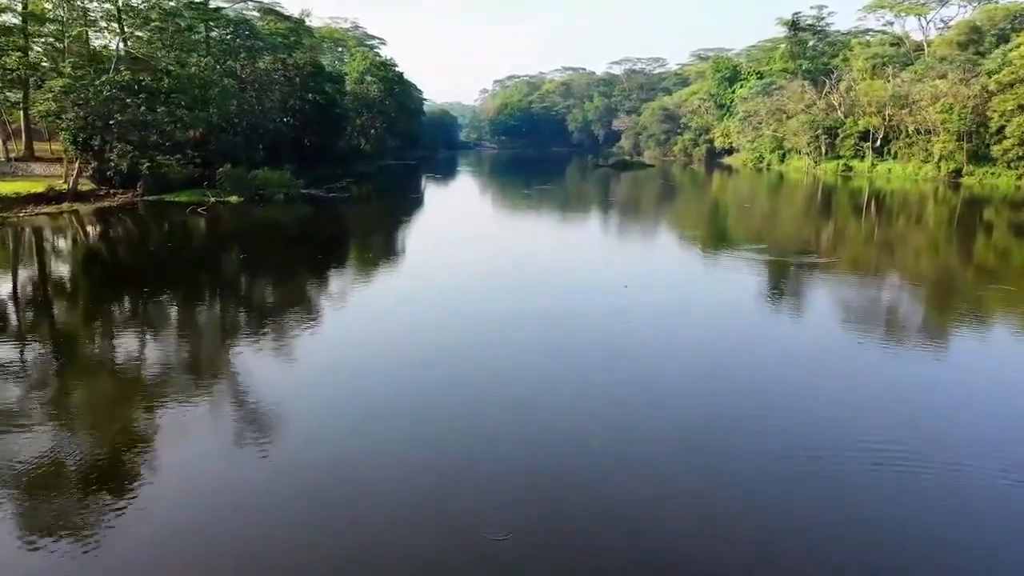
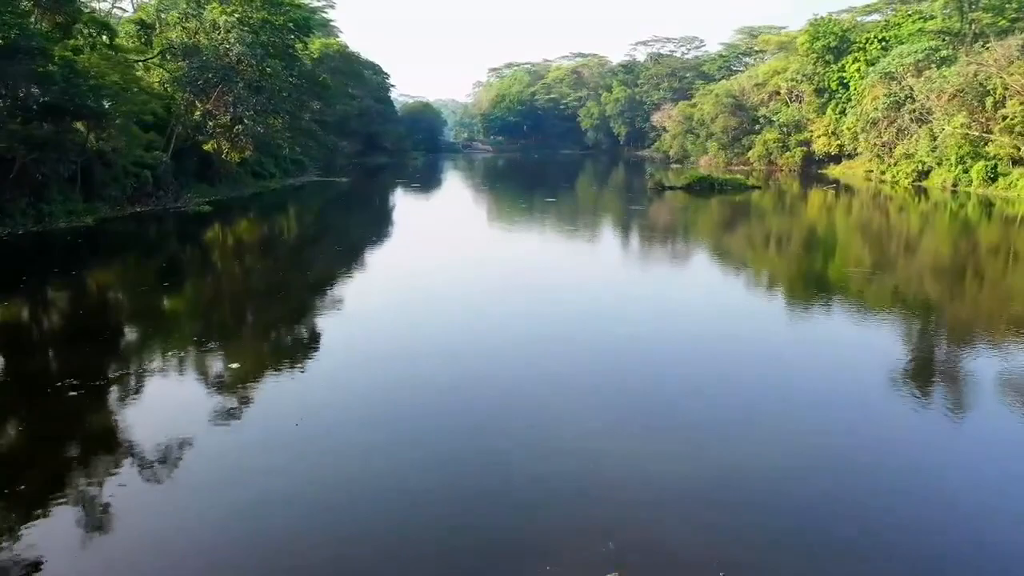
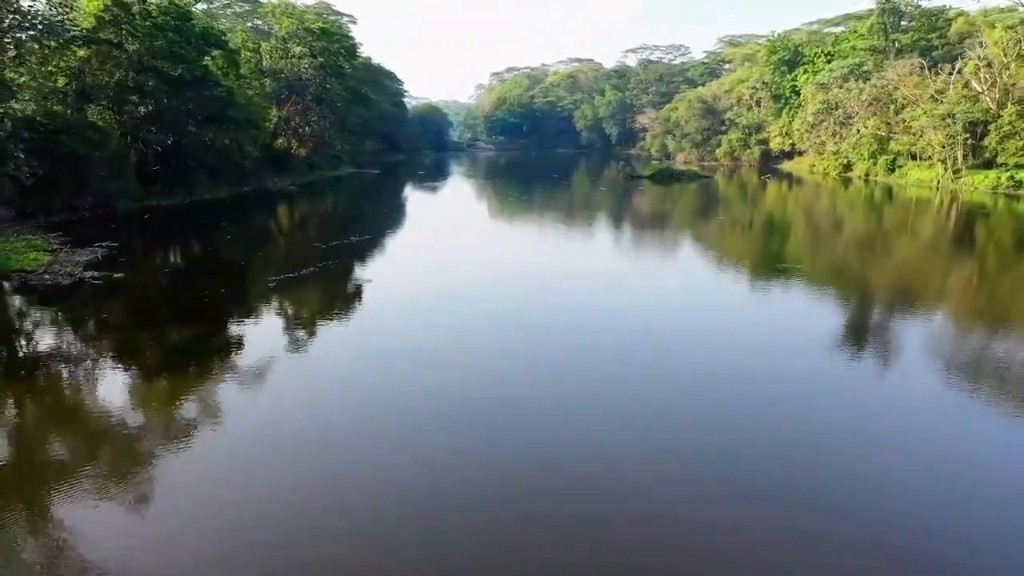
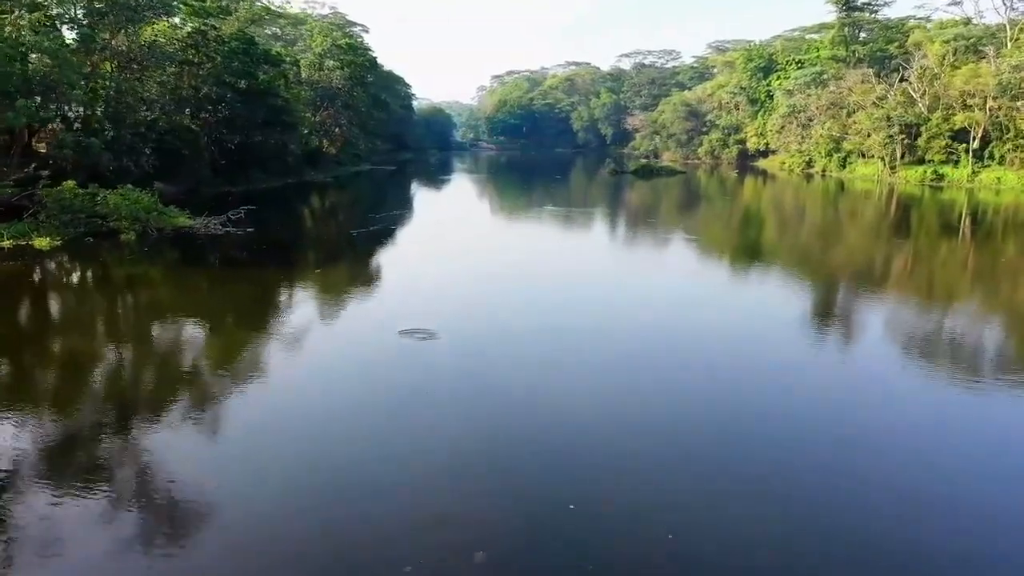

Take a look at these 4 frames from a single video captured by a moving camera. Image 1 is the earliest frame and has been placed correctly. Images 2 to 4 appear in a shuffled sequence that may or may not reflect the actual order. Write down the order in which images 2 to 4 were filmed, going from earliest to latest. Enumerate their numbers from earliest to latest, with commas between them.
4, 3, 2
